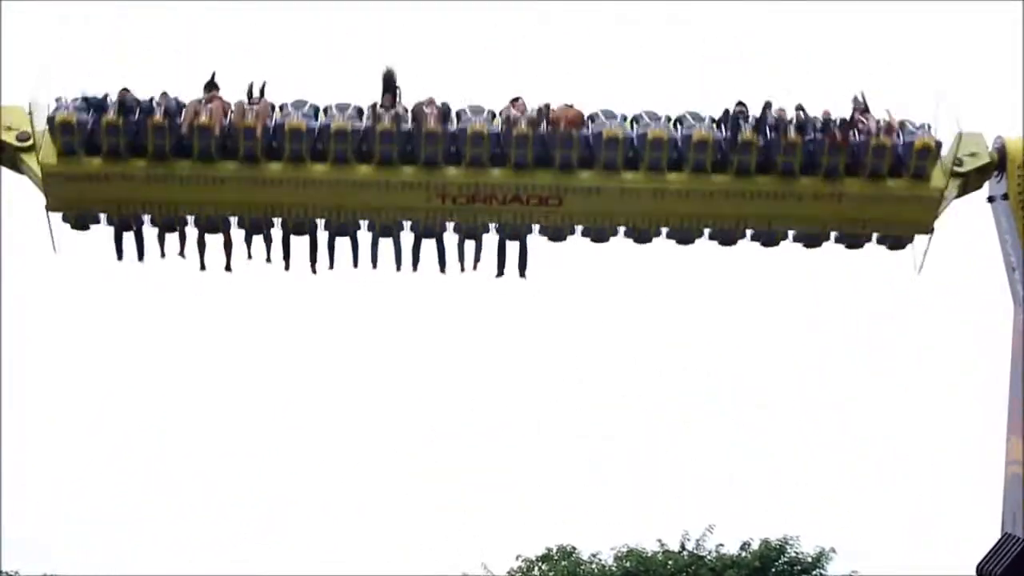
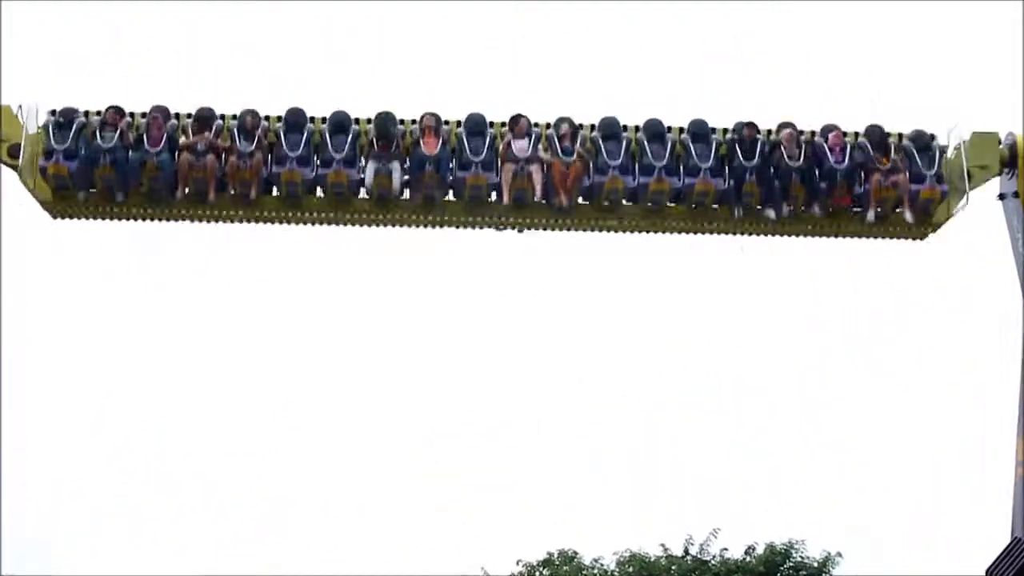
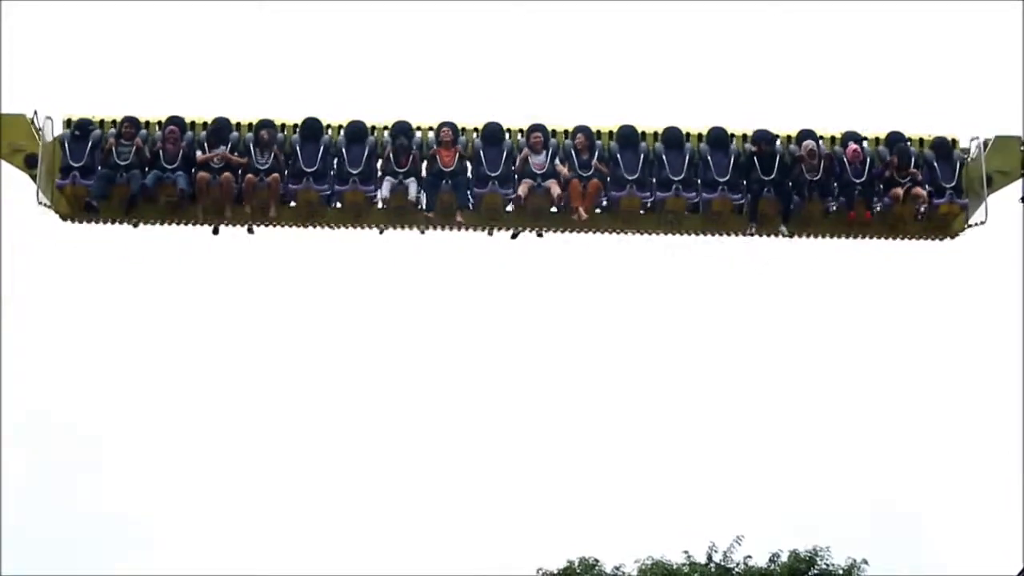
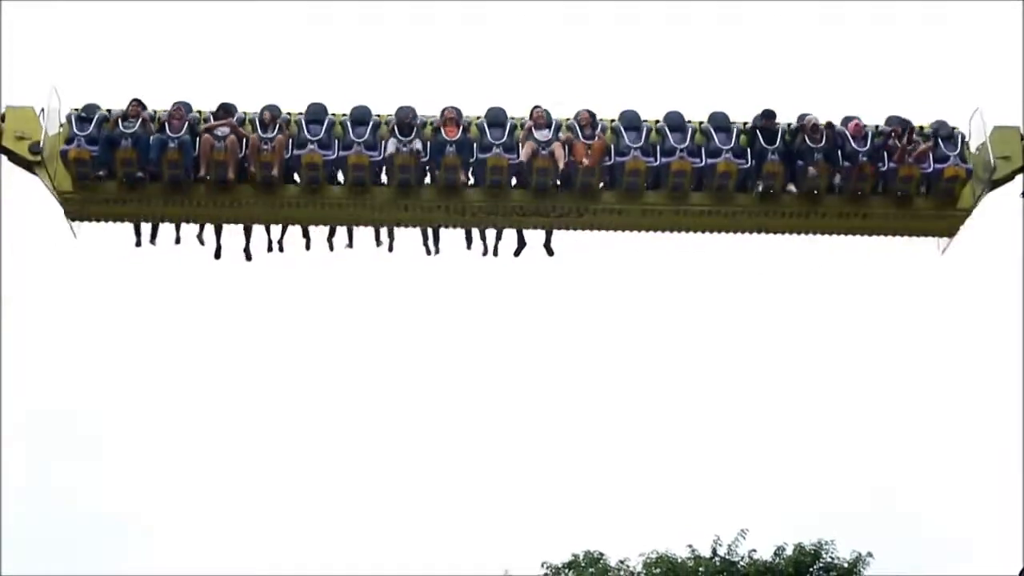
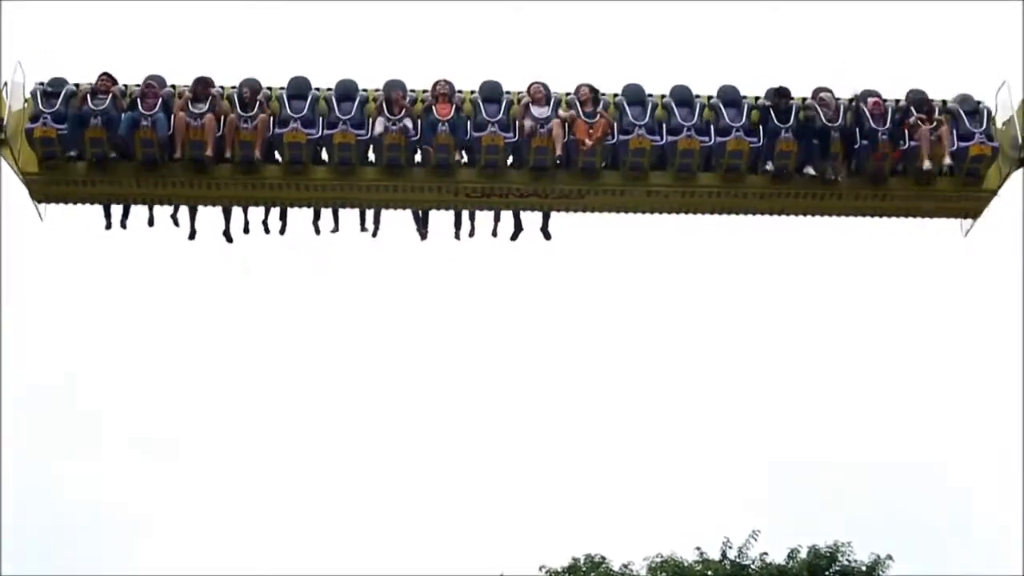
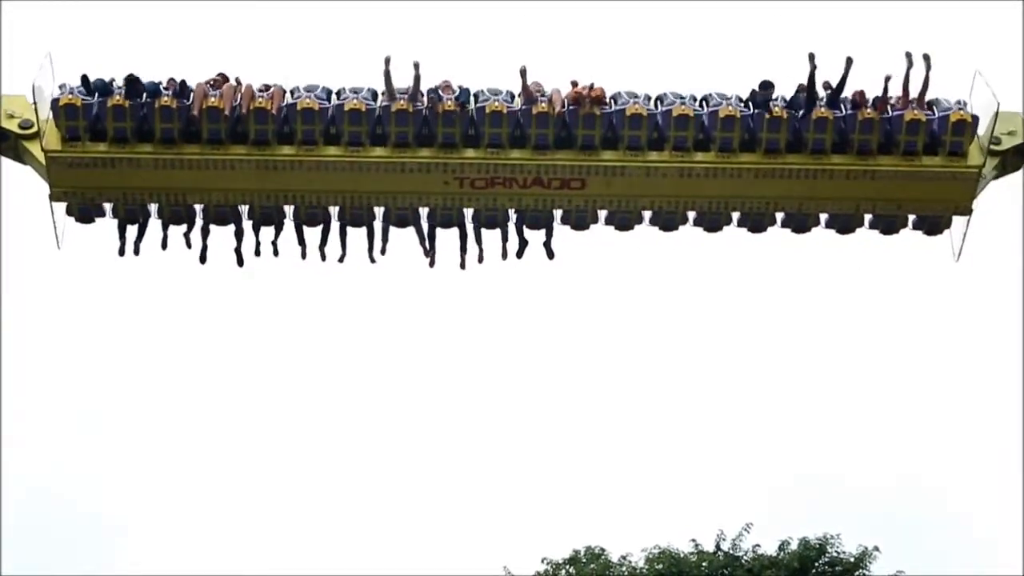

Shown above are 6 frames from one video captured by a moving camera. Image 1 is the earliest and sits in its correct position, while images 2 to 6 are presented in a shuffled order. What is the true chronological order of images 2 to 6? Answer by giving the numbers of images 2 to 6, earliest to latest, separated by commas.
2, 3, 4, 6, 5
